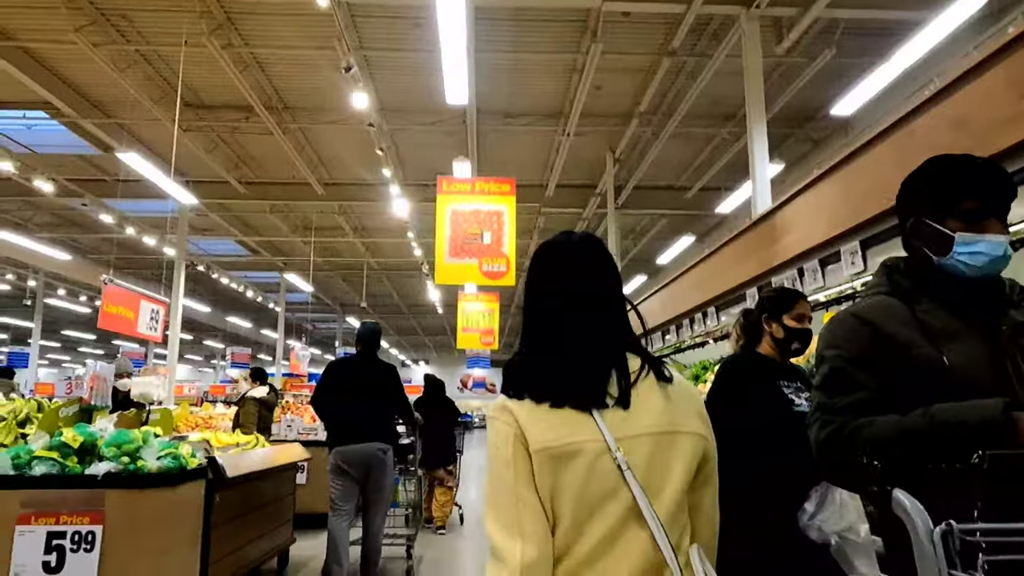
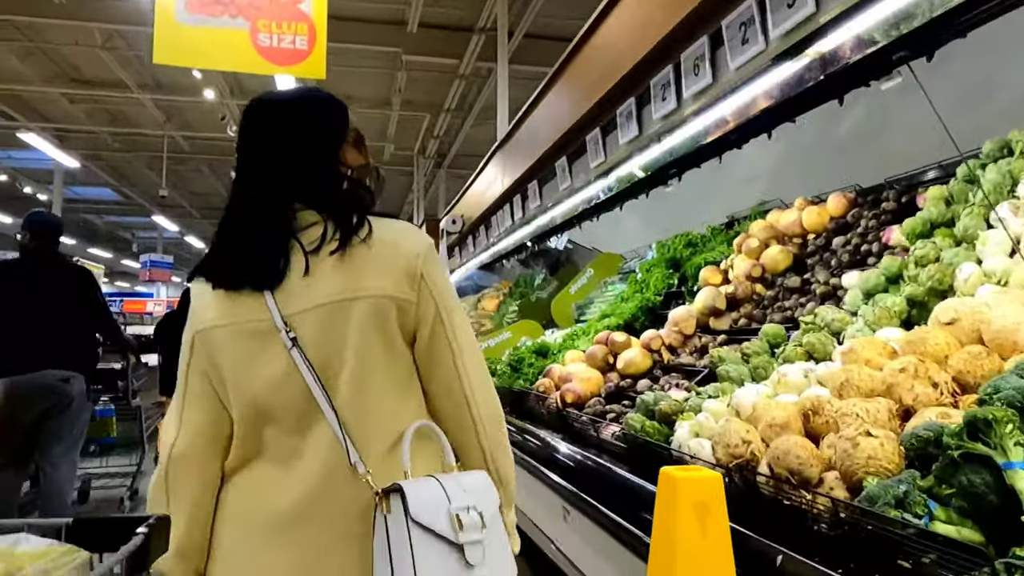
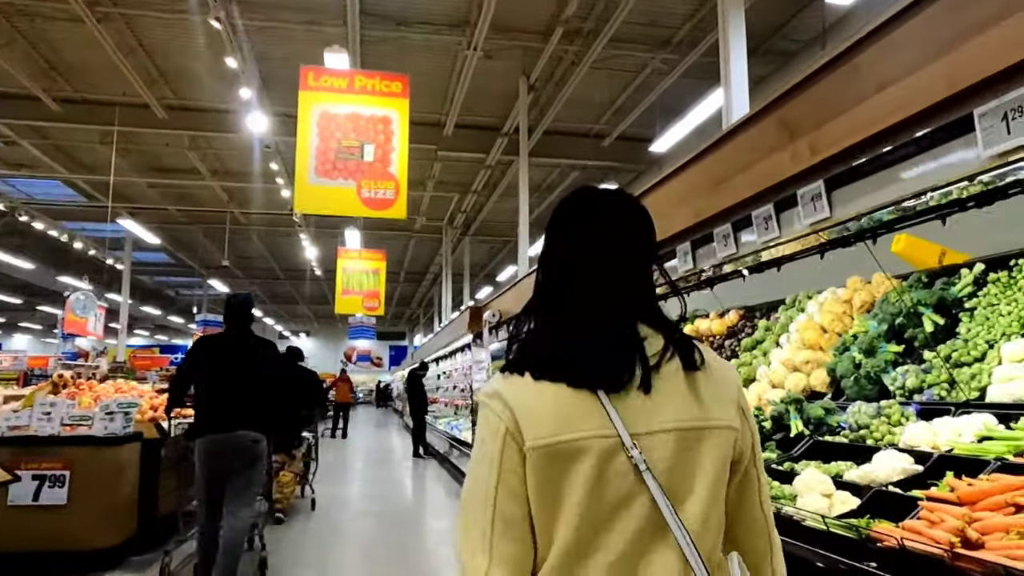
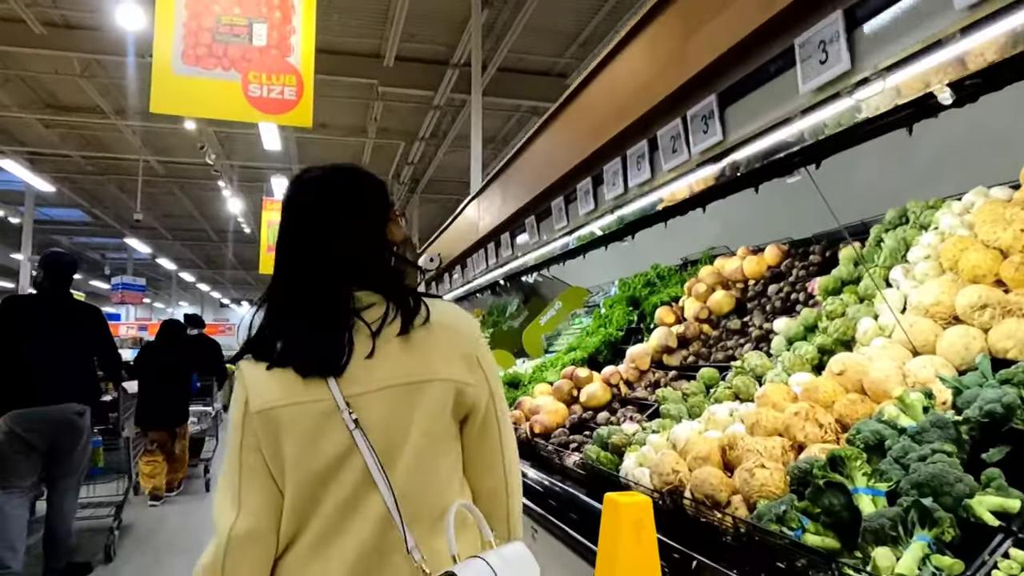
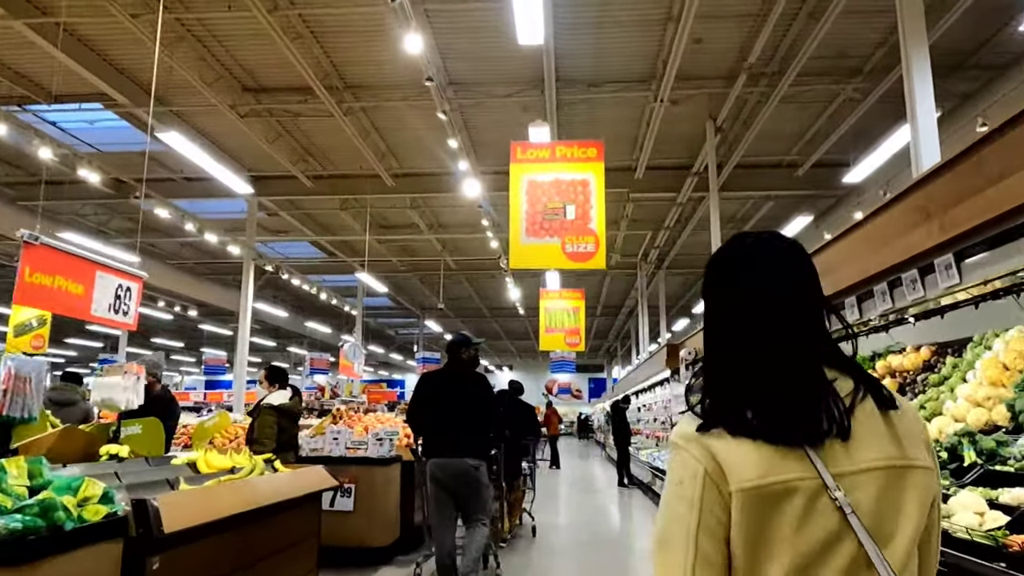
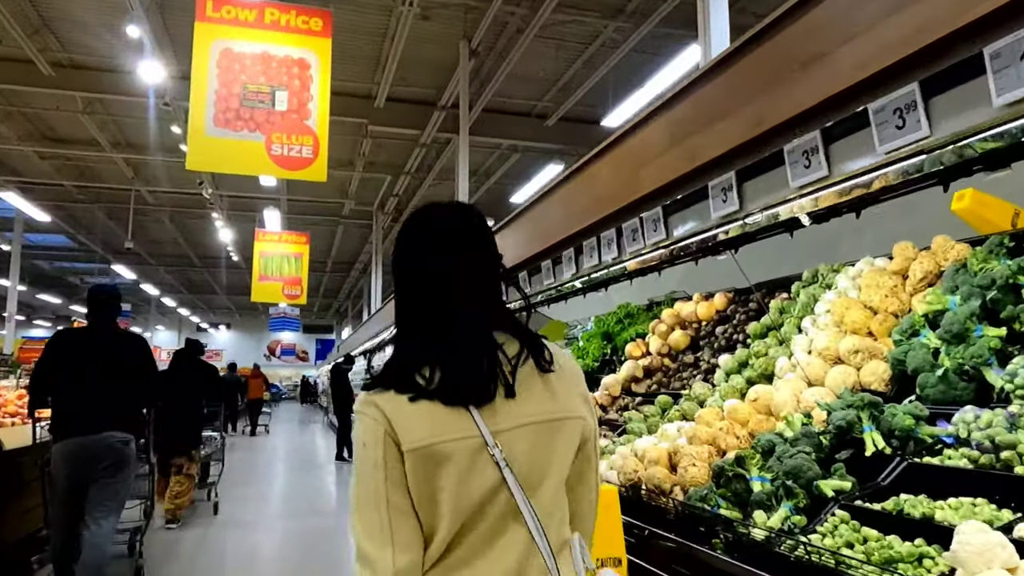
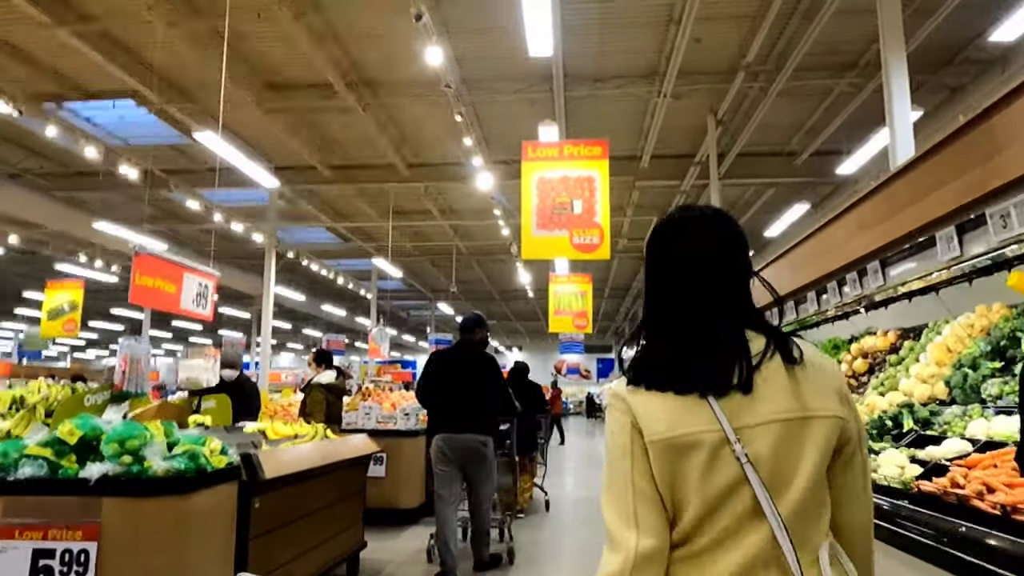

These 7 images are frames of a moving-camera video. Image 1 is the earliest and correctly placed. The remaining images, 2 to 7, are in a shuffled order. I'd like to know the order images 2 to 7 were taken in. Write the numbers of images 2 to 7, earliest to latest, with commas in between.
7, 5, 3, 6, 4, 2
